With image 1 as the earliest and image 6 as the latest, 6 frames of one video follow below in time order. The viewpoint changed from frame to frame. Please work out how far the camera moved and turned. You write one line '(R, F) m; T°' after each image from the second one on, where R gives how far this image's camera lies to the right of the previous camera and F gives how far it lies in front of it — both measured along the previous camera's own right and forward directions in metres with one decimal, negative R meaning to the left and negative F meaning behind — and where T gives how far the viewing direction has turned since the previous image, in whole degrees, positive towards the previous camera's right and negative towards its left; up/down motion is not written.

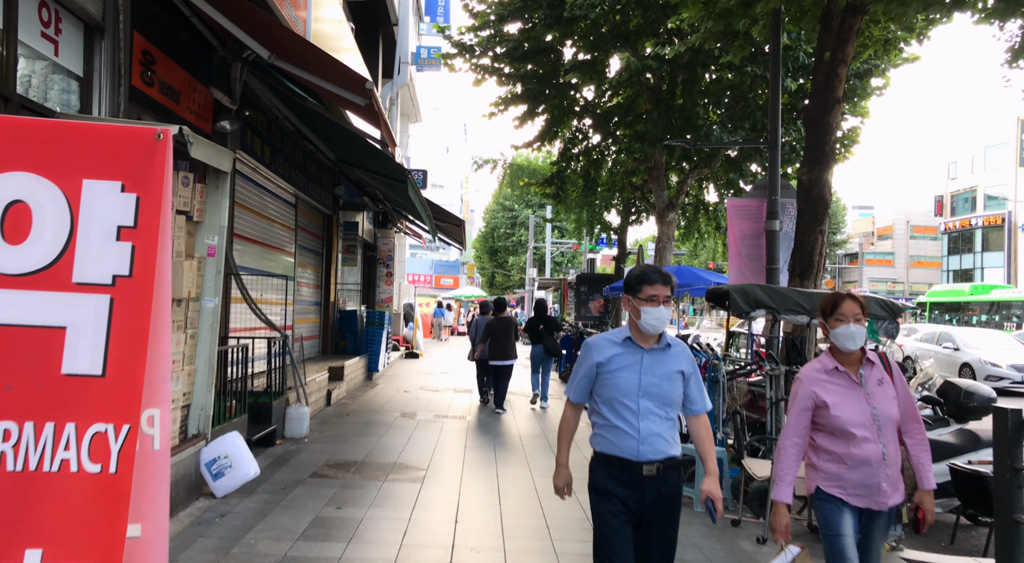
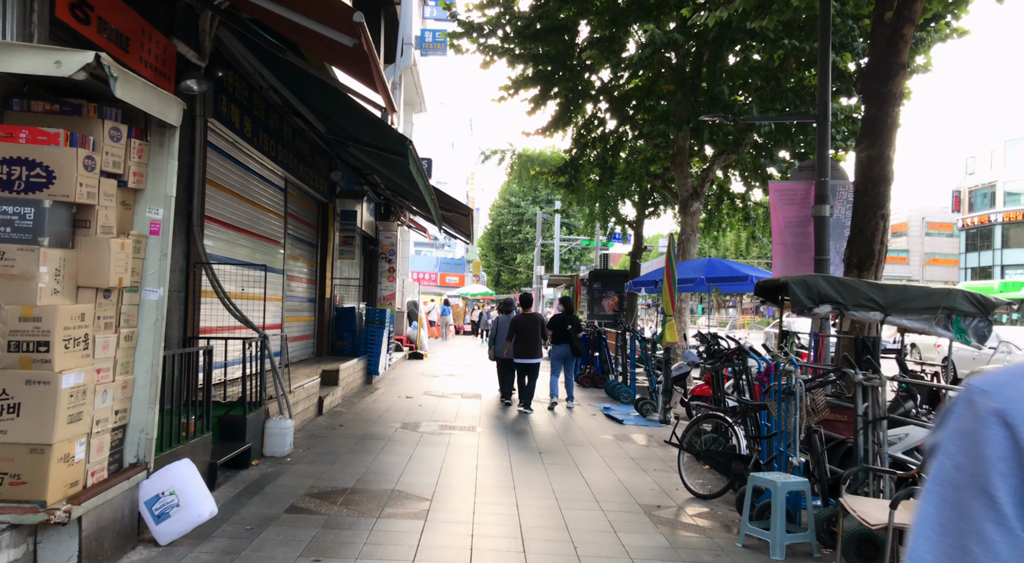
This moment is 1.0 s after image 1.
(-0.1, +1.1) m; 0°
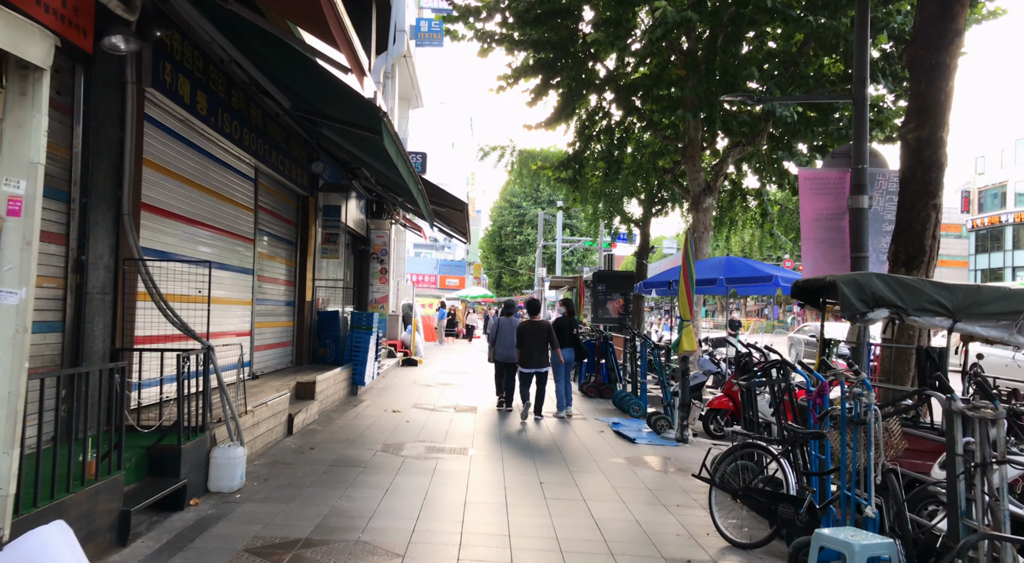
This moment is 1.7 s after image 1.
(0.0, +1.0) m; 0°
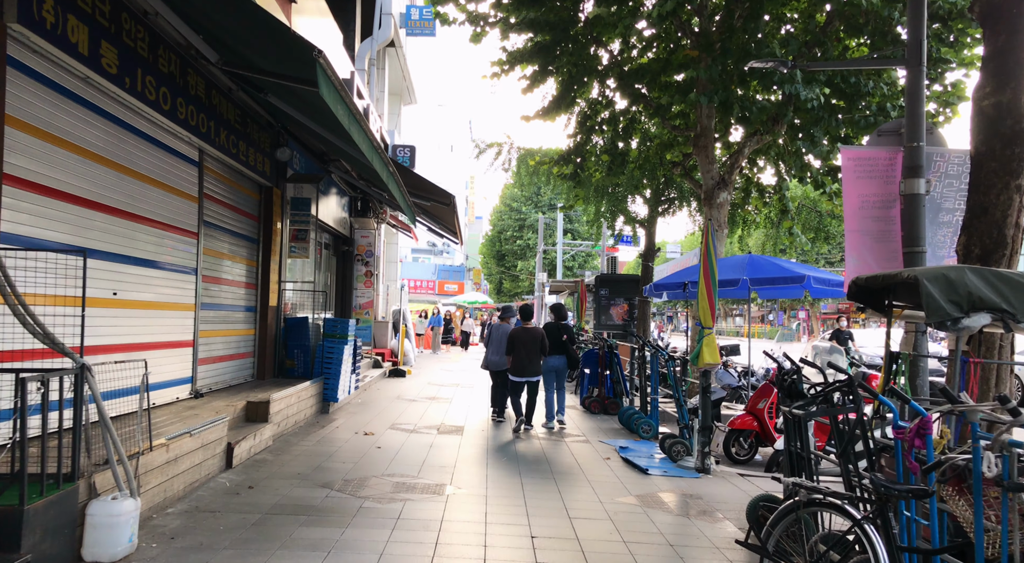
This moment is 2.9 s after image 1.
(+0.1, +1.3) m; 0°
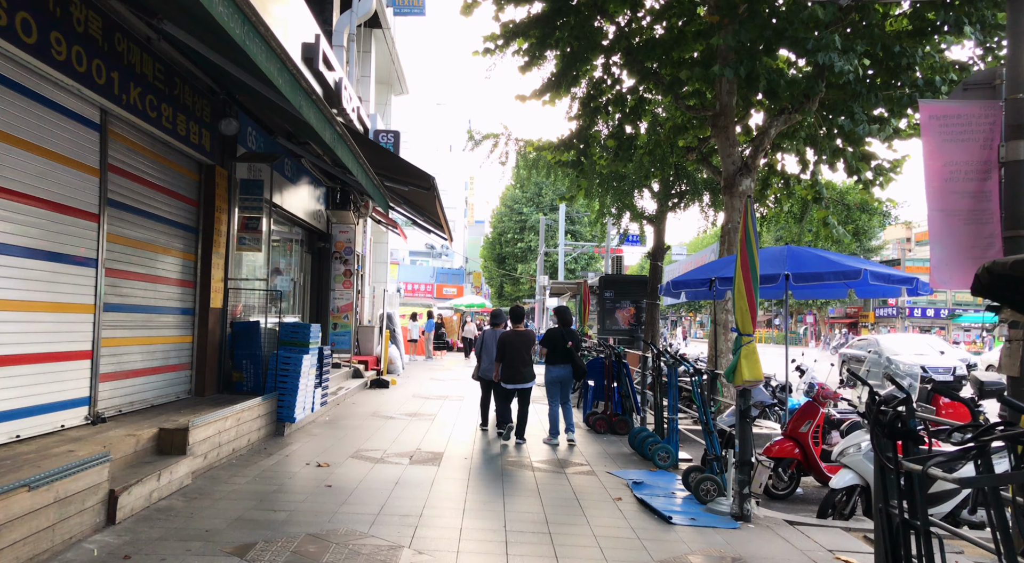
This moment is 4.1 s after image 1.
(+0.1, +1.5) m; 0°
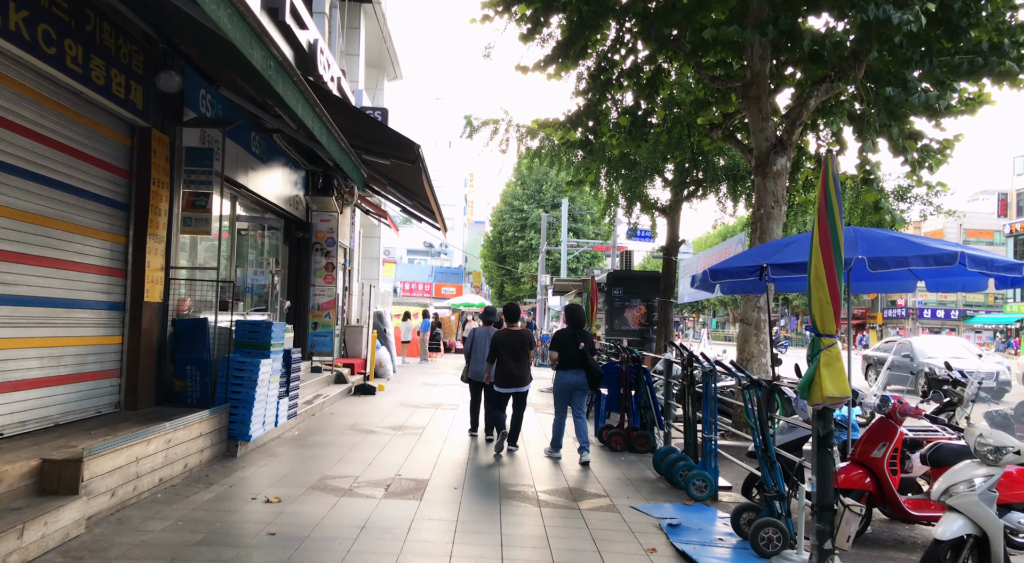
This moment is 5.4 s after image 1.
(0.0, +1.4) m; 0°
